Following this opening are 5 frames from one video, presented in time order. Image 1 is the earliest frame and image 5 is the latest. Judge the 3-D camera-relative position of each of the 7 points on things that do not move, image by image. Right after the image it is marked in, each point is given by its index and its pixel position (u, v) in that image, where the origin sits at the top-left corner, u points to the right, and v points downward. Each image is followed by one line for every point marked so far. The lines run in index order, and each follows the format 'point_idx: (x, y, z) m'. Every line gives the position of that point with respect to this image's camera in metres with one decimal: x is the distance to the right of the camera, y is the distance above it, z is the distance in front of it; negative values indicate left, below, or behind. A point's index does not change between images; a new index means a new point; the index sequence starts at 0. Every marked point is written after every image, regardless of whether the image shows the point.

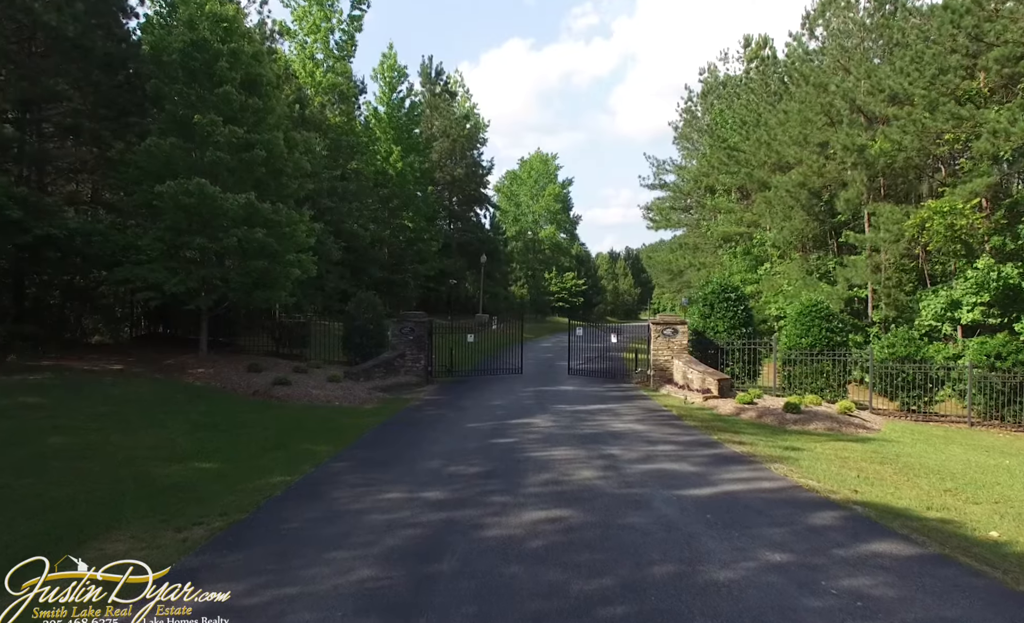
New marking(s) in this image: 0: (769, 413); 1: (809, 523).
0: (+5.8, -2.3, +16.0) m
1: (+3.5, -2.5, +8.2) m
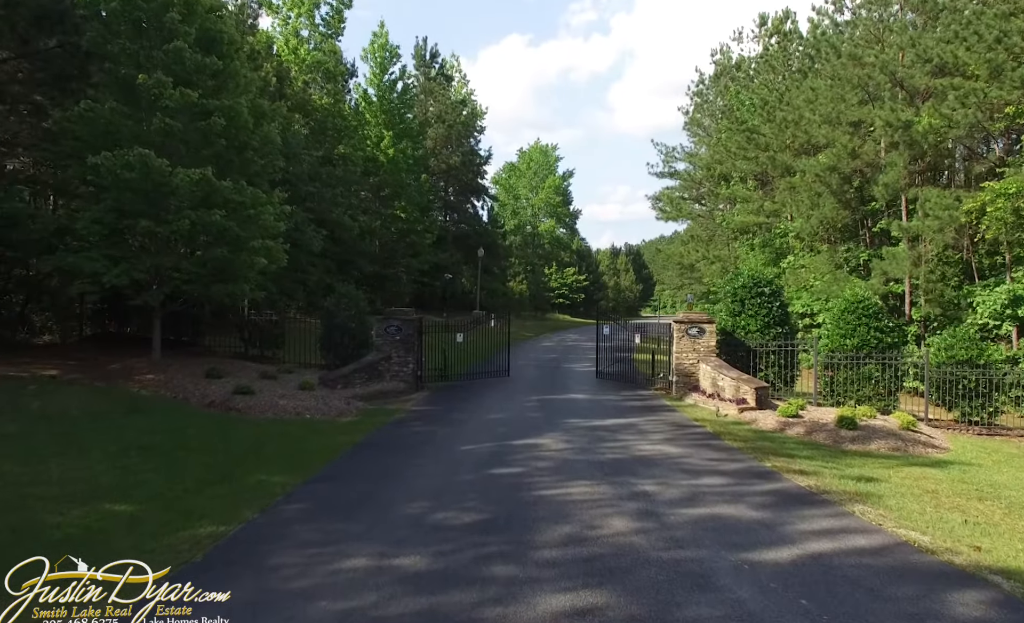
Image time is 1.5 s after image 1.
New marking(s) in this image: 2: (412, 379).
0: (+5.8, -2.2, +13.5) m
1: (+3.5, -2.4, +5.7) m
2: (-2.6, -1.7, +18.0) m
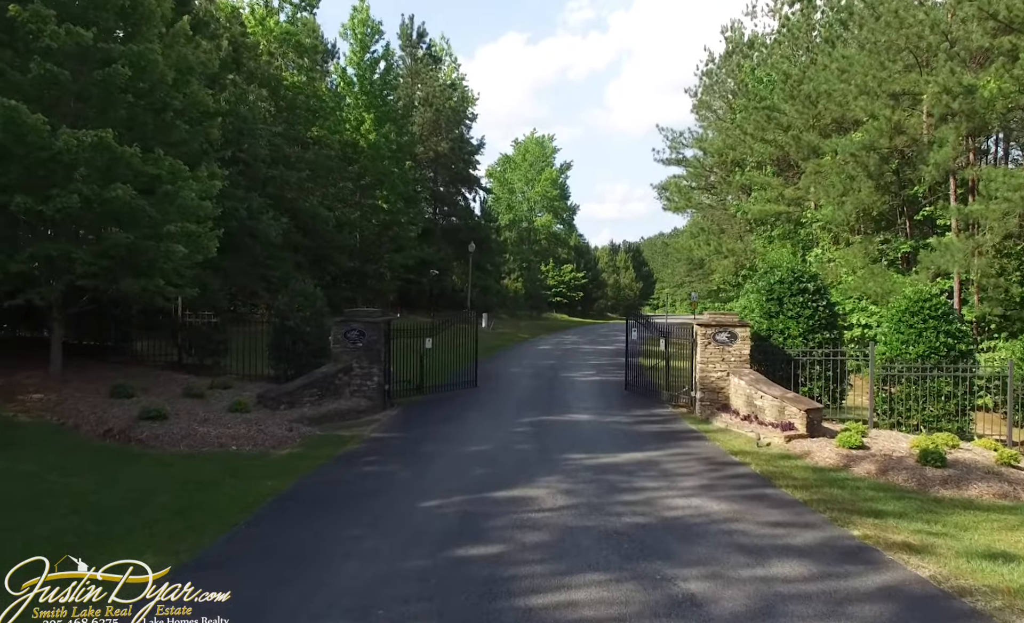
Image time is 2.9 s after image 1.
0: (+5.6, -2.3, +10.3) m
1: (+3.3, -2.5, +2.5) m
2: (-2.8, -1.7, +14.8) m
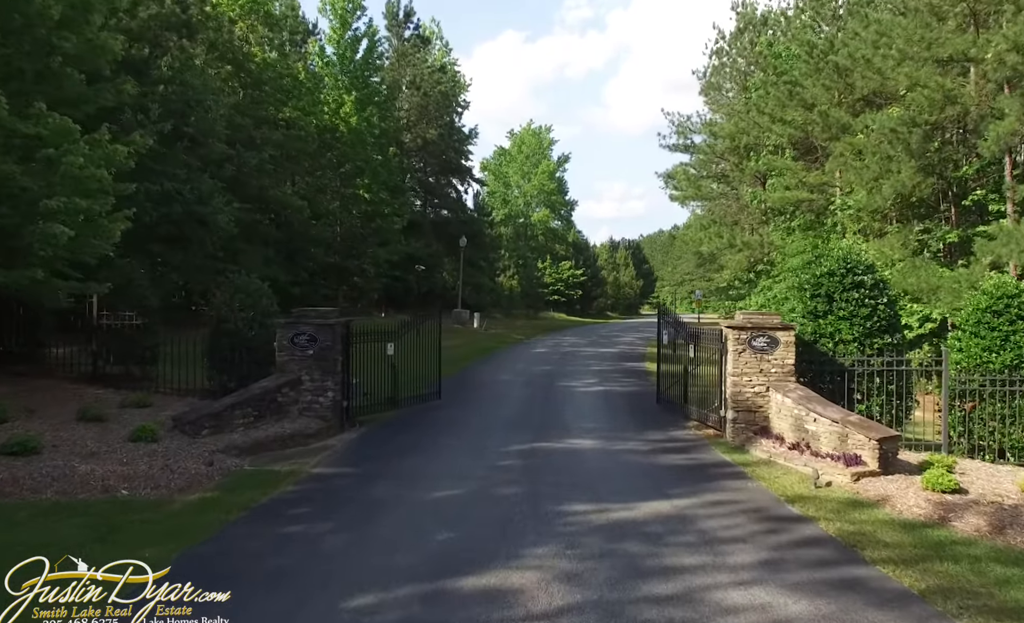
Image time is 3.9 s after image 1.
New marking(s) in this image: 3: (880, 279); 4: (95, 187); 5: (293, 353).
0: (+5.4, -2.2, +7.5) m
1: (+3.1, -2.5, -0.2) m
2: (-3.1, -1.7, +12.0) m
3: (+6.4, +0.6, +12.3) m
4: (-5.9, +1.8, +9.9) m
5: (-3.7, -0.7, +12.1) m
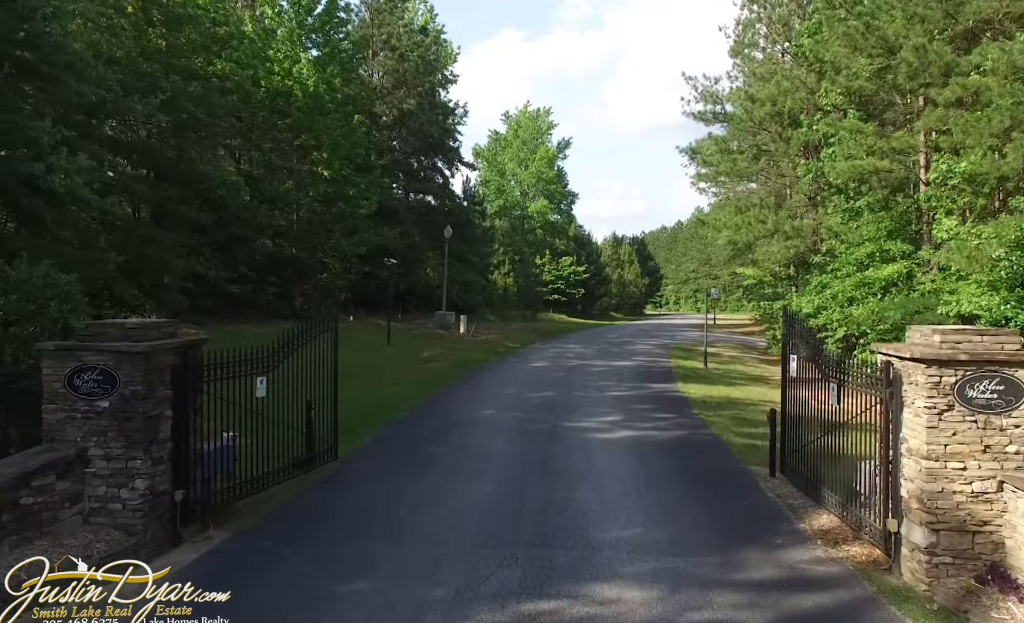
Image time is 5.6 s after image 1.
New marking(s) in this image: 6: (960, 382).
0: (+5.1, -2.4, +1.9) m
1: (+2.9, -2.6, -5.9) m
2: (-3.3, -1.9, +6.4) m
3: (+6.1, +0.4, +6.7) m
4: (-6.2, +1.7, +4.3) m
5: (-4.0, -0.9, +6.4) m
6: (+3.4, -0.5, +5.4) m
